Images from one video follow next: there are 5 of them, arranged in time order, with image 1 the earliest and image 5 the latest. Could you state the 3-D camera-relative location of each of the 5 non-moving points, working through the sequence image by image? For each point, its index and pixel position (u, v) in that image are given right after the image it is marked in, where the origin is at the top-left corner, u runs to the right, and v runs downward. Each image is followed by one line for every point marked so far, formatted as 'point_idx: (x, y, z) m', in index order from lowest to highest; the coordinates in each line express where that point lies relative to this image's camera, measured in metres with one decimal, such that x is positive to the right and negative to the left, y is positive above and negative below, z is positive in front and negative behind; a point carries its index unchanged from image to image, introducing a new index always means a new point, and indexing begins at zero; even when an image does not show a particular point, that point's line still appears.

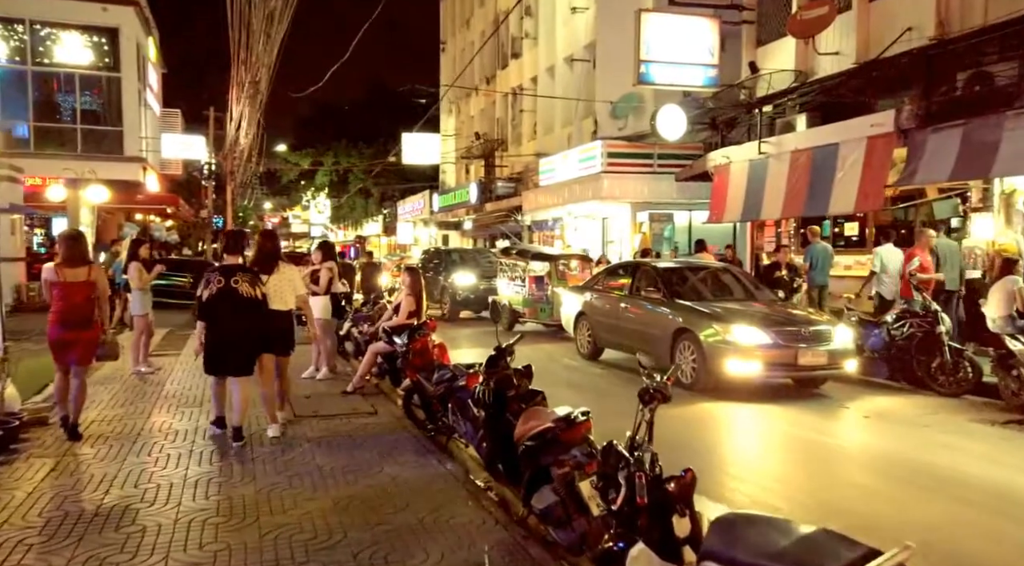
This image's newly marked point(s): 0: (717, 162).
0: (+4.3, +2.5, +17.3) m
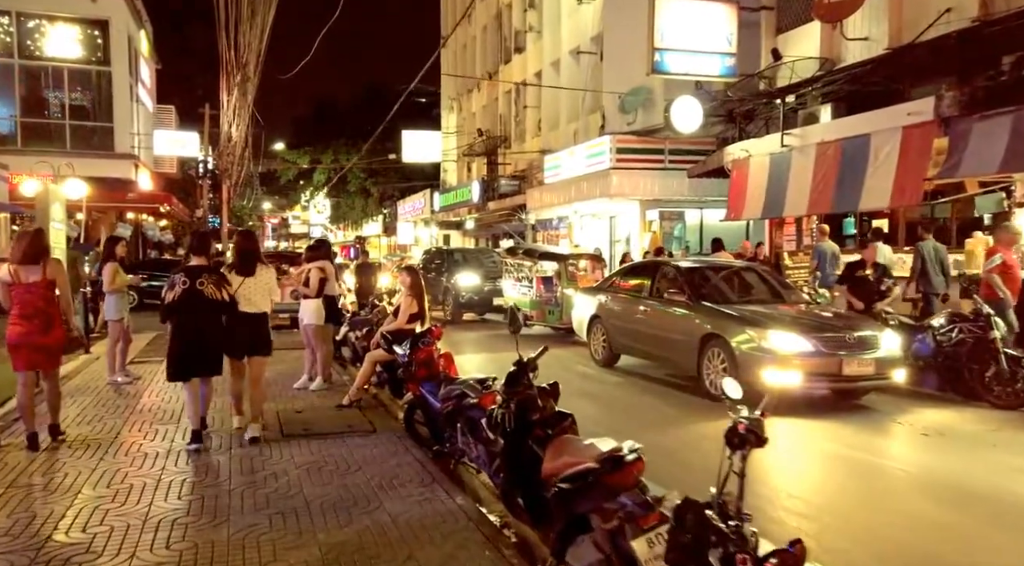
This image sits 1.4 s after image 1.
0: (+4.5, +2.5, +16.3) m
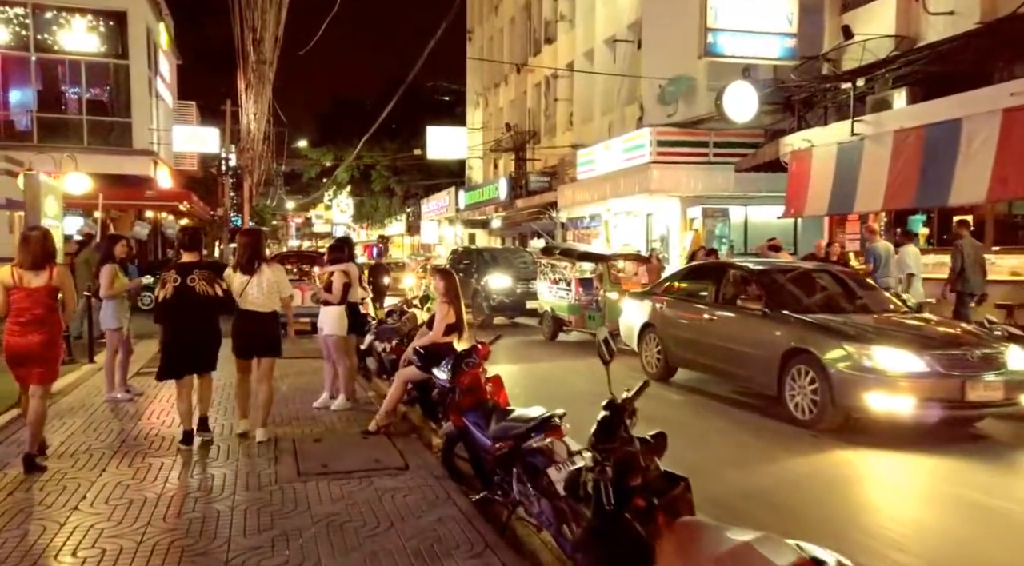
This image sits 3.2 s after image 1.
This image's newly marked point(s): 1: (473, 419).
0: (+5.2, +2.5, +14.9) m
1: (-0.3, -0.9, +5.7) m
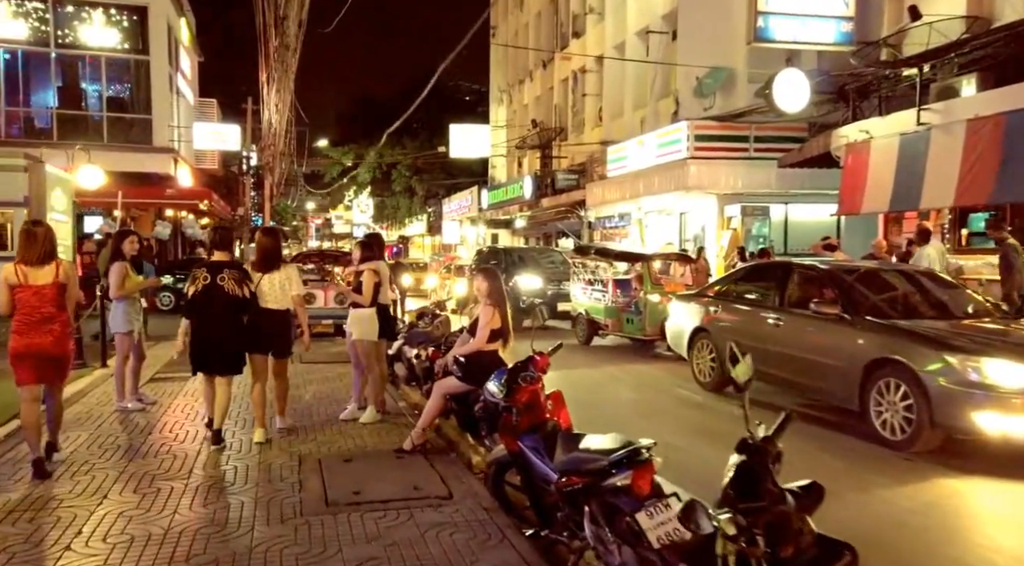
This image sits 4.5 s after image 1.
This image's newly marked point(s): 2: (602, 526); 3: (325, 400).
0: (+5.8, +2.4, +13.9) m
1: (+0.1, -1.0, +4.8) m
2: (+0.5, -1.2, +4.0) m
3: (-2.2, -1.3, +9.4) m
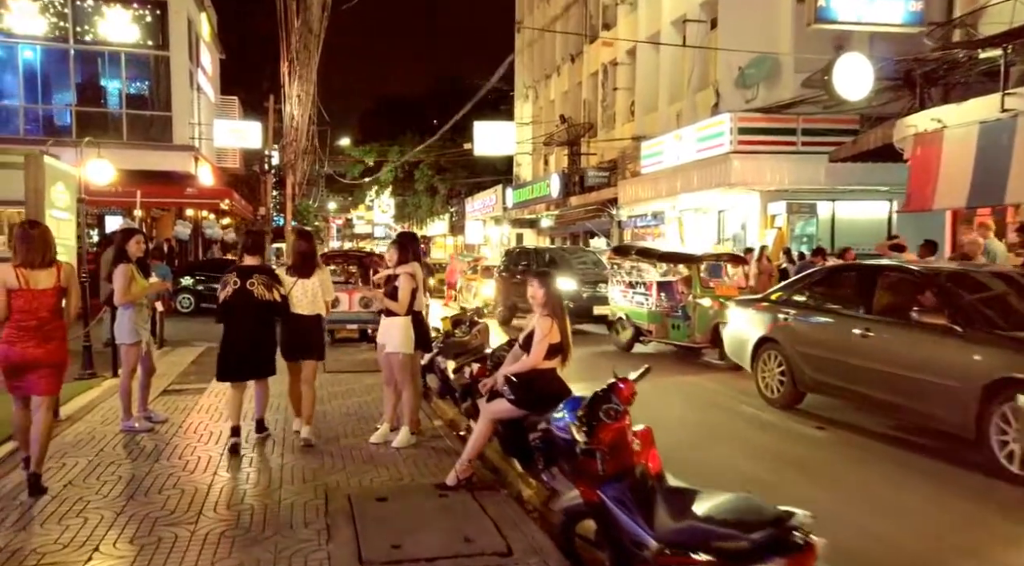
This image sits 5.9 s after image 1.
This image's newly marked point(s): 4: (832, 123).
0: (+6.4, +2.4, +12.8) m
1: (+0.5, -1.0, +3.8) m
2: (+0.8, -1.2, +3.0) m
3: (-1.7, -1.4, +8.5) m
4: (+7.2, +3.6, +18.5) m
